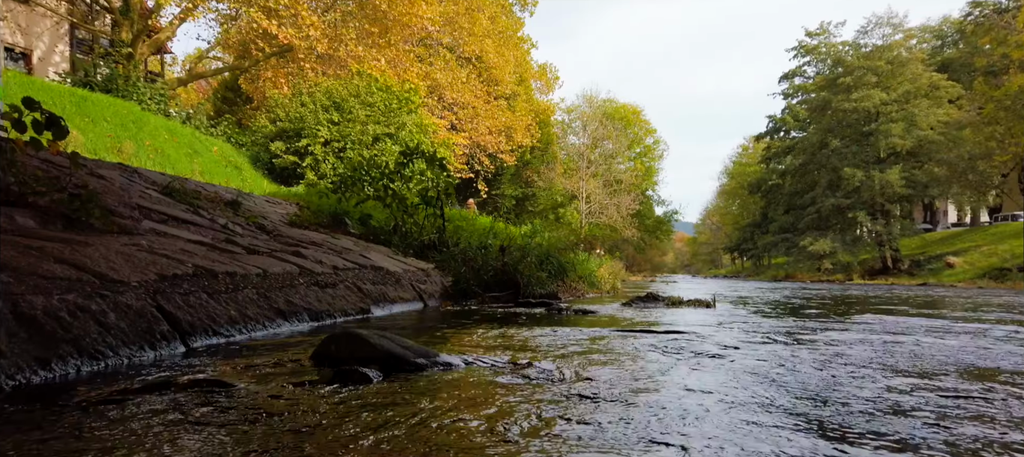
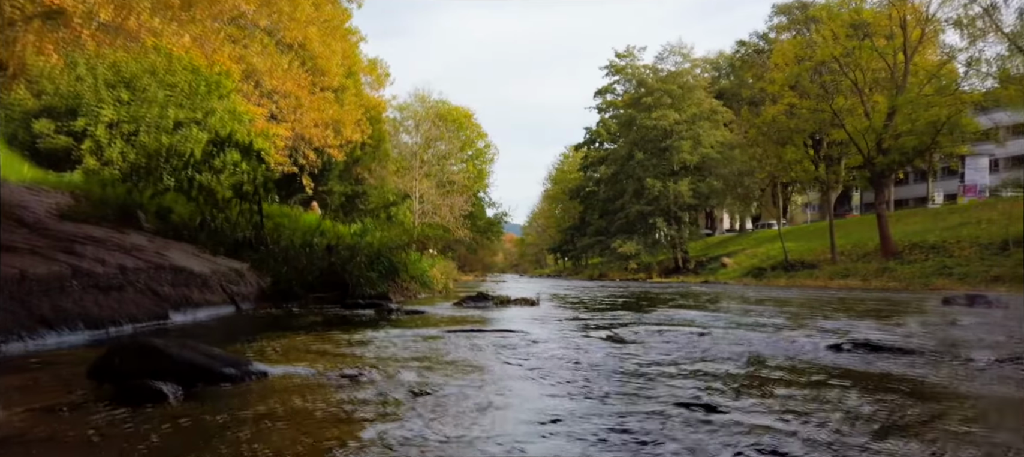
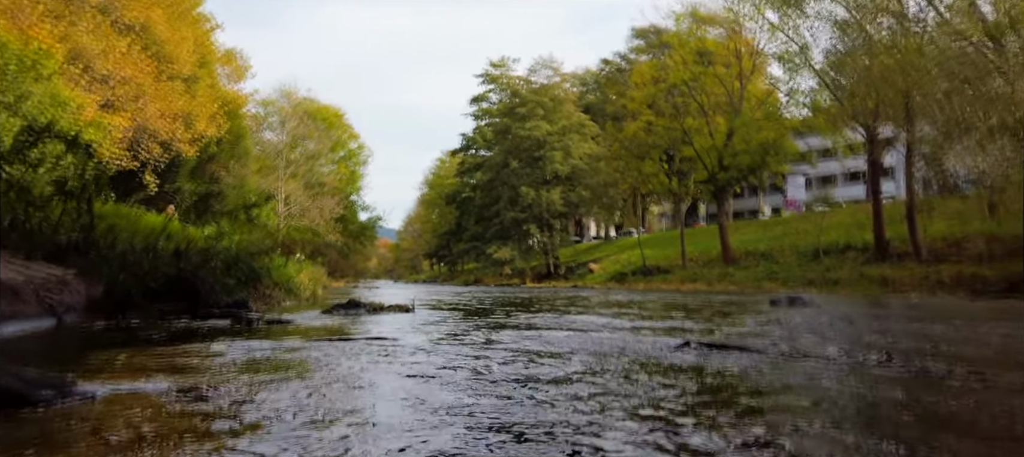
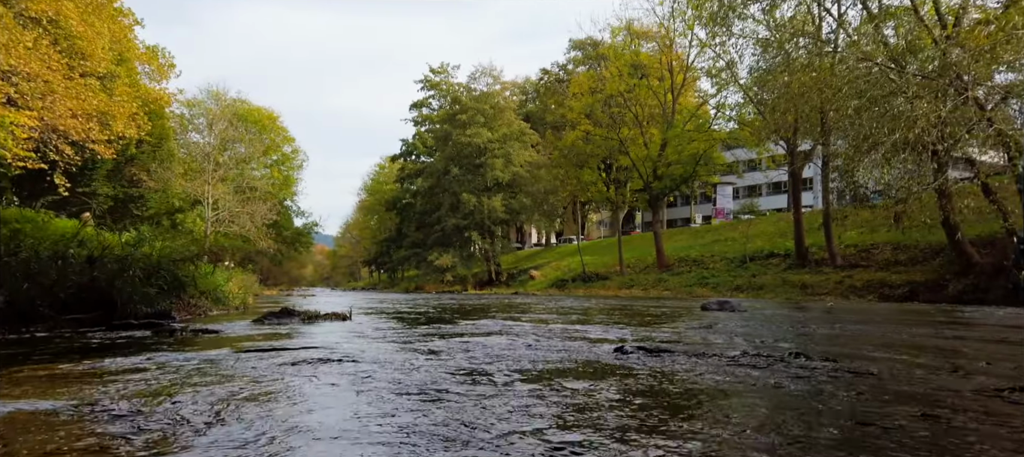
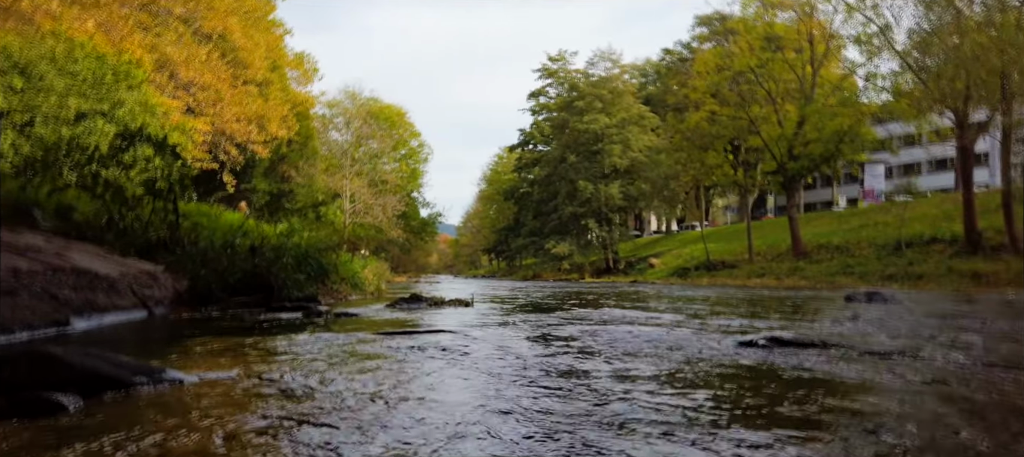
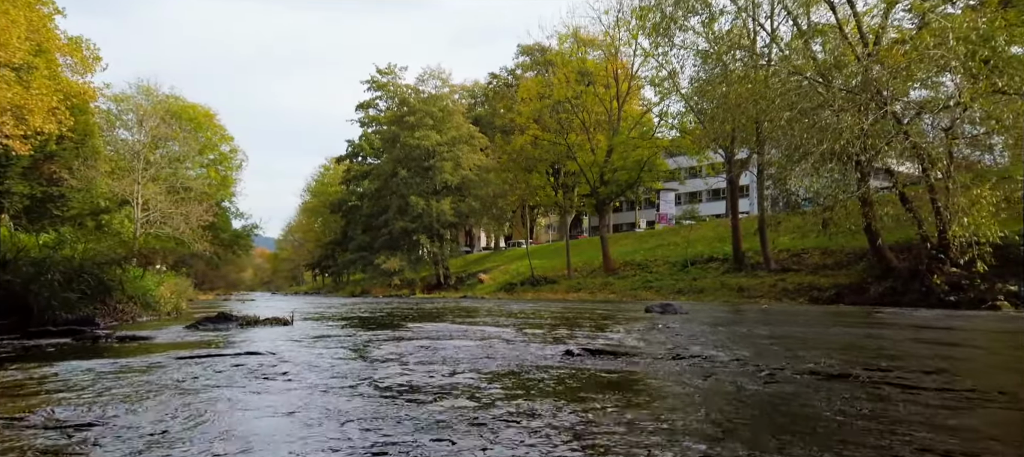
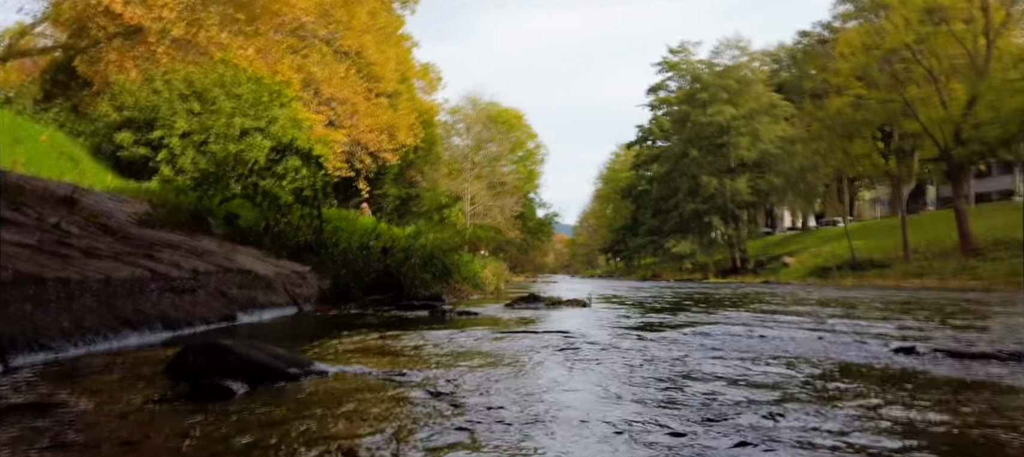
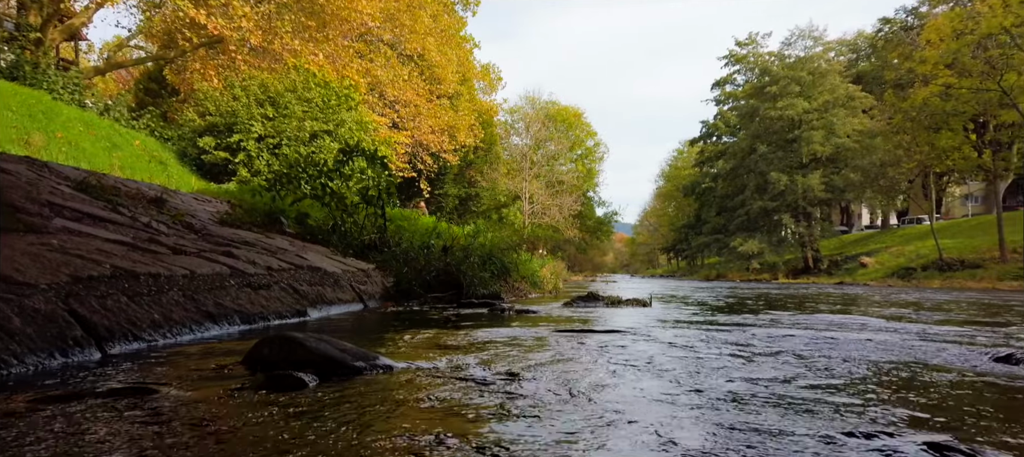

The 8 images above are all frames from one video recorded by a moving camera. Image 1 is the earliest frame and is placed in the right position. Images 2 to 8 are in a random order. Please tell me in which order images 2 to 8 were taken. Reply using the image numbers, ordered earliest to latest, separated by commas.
8, 7, 2, 5, 3, 4, 6
